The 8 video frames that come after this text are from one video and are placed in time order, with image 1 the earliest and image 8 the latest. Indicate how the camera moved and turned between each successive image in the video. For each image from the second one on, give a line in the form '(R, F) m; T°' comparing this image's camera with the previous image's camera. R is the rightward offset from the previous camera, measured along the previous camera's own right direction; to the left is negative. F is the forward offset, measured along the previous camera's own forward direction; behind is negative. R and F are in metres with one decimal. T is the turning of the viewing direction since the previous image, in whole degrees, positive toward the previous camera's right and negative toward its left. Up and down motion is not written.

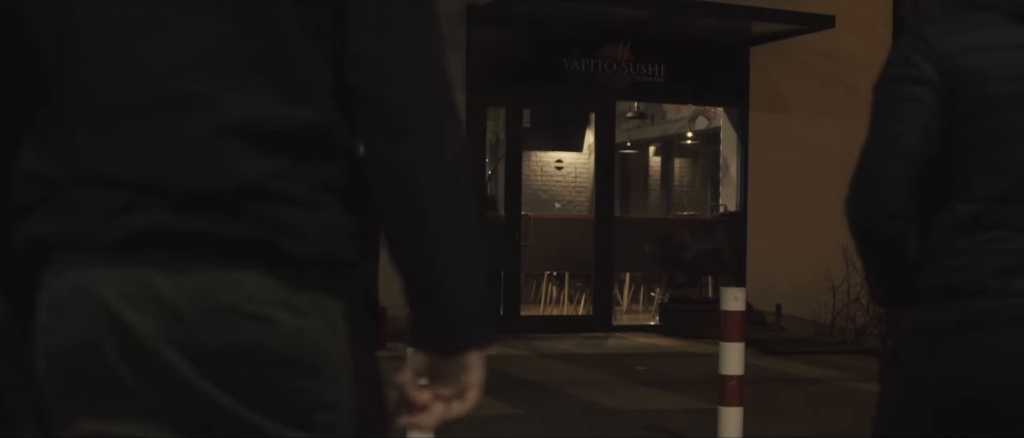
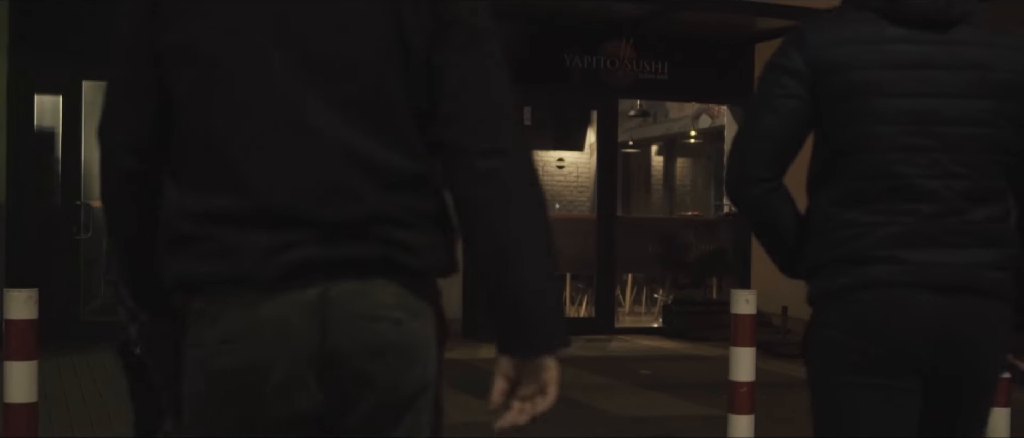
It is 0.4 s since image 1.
(0.0, +0.2) m; 0°
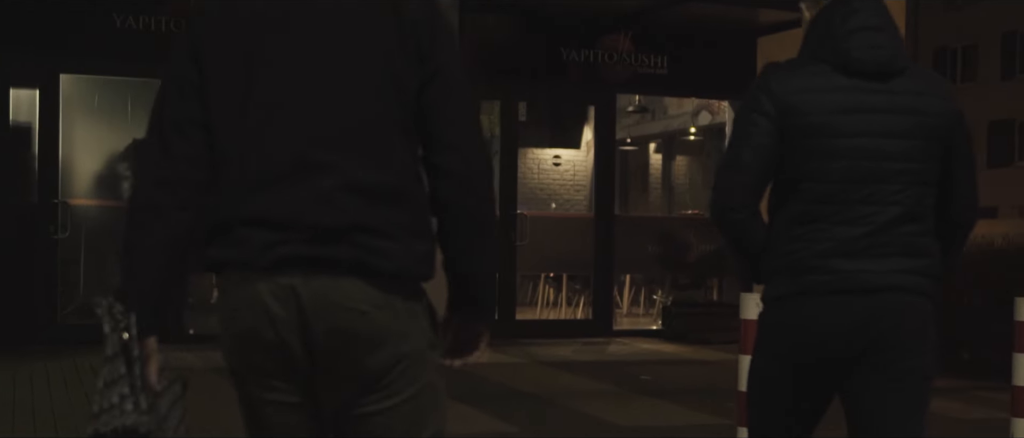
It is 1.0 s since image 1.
(0.0, +0.3) m; 0°
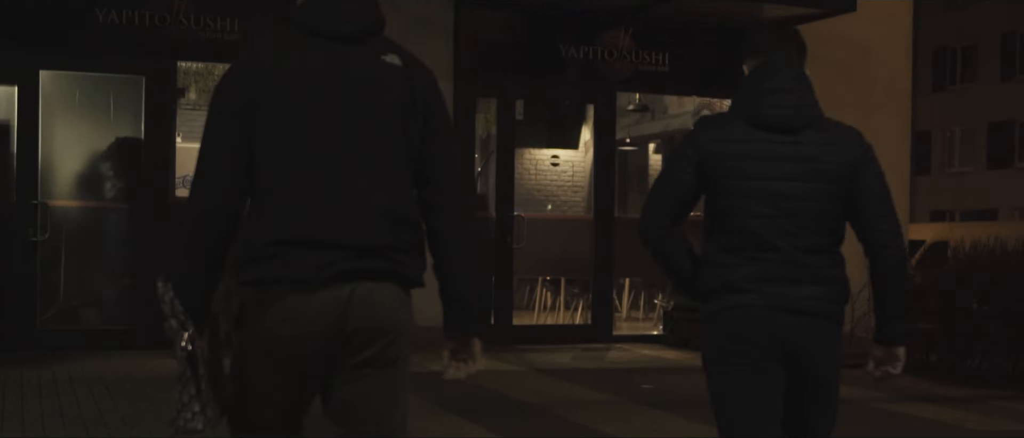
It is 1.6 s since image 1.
(0.0, +0.3) m; 0°
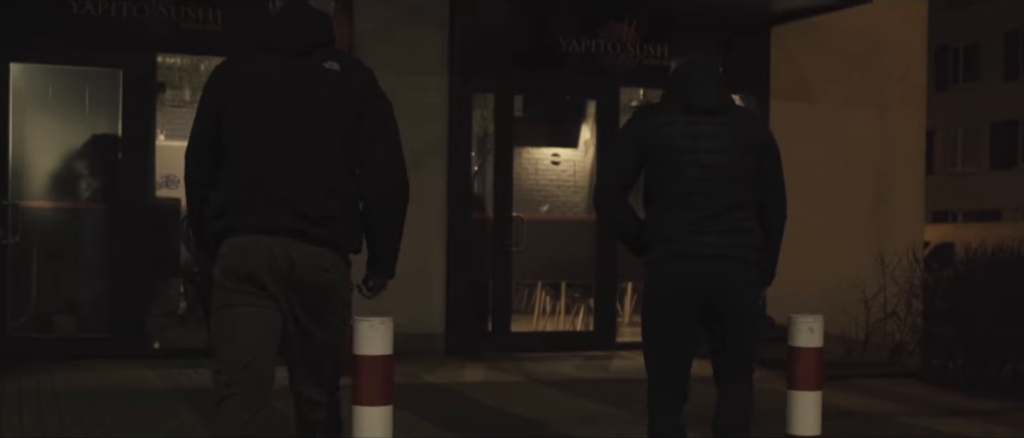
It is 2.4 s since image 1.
(0.0, +0.5) m; 0°
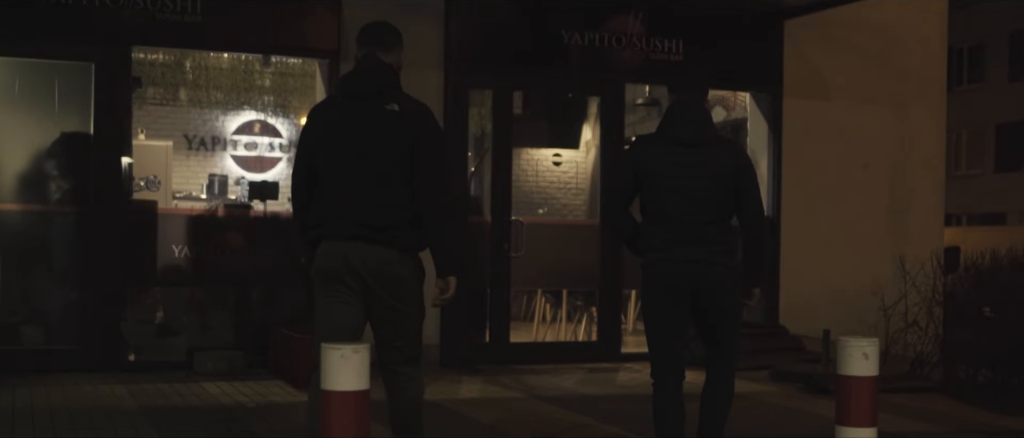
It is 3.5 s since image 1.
(0.0, +0.6) m; 0°
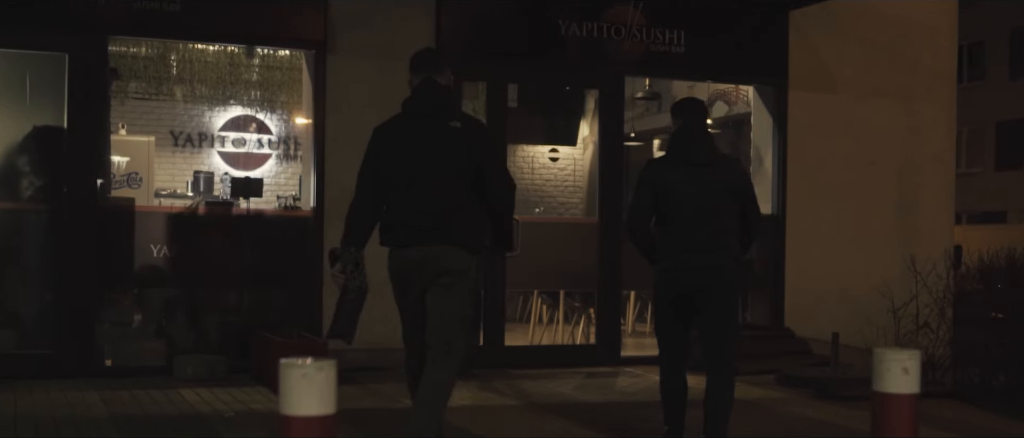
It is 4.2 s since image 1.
(0.0, +0.4) m; 0°
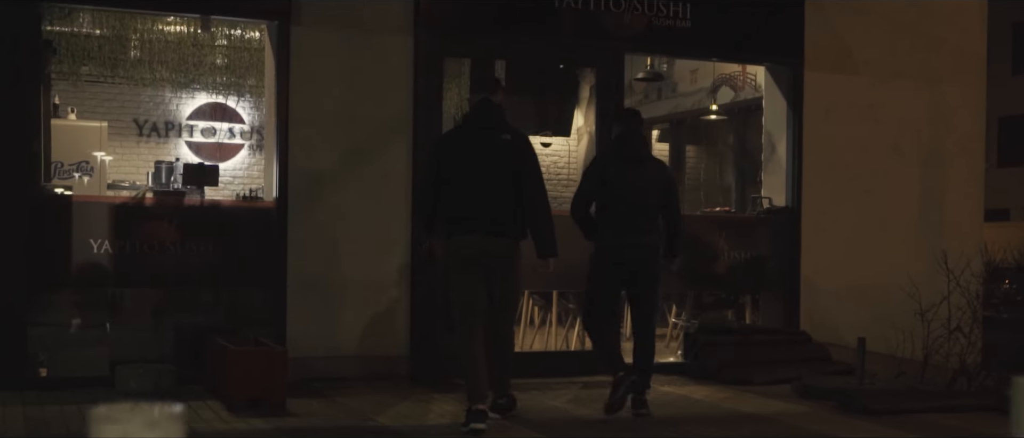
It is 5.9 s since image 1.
(0.0, +0.9) m; 0°
